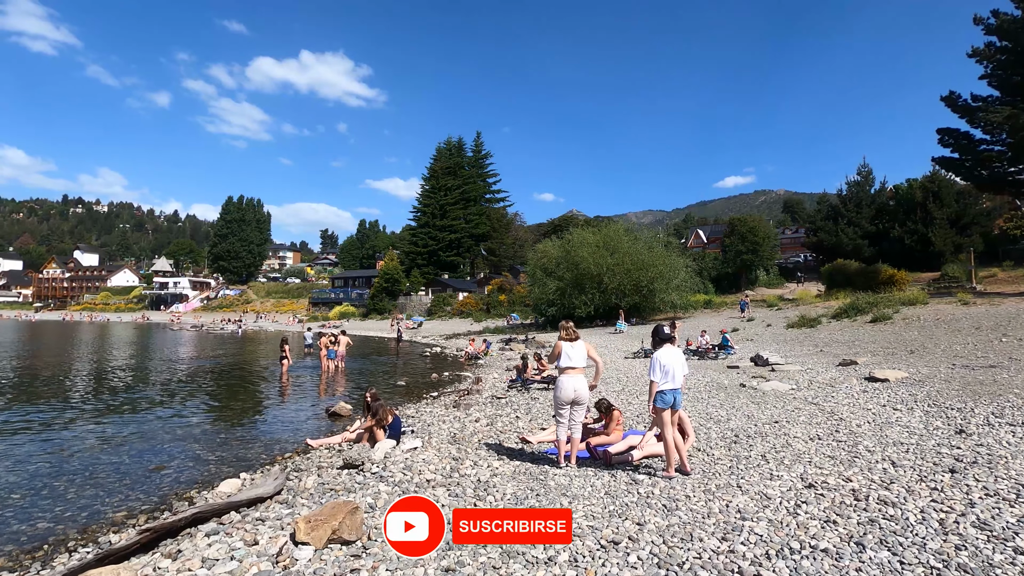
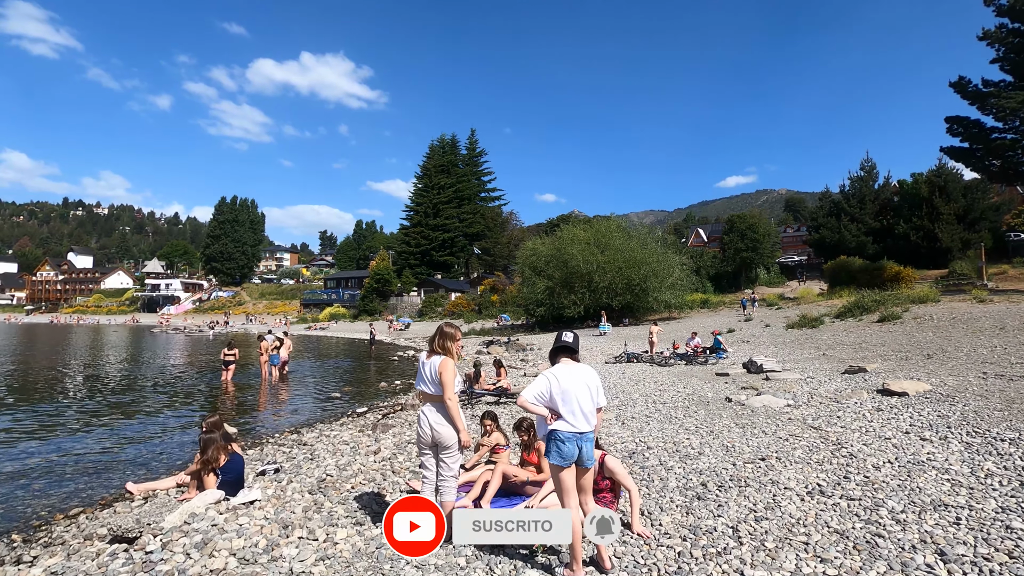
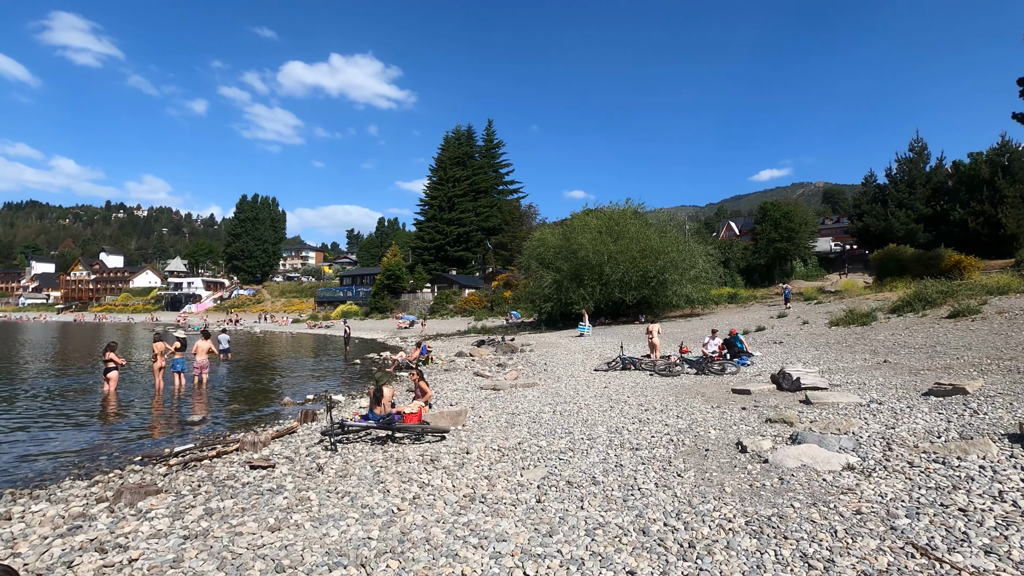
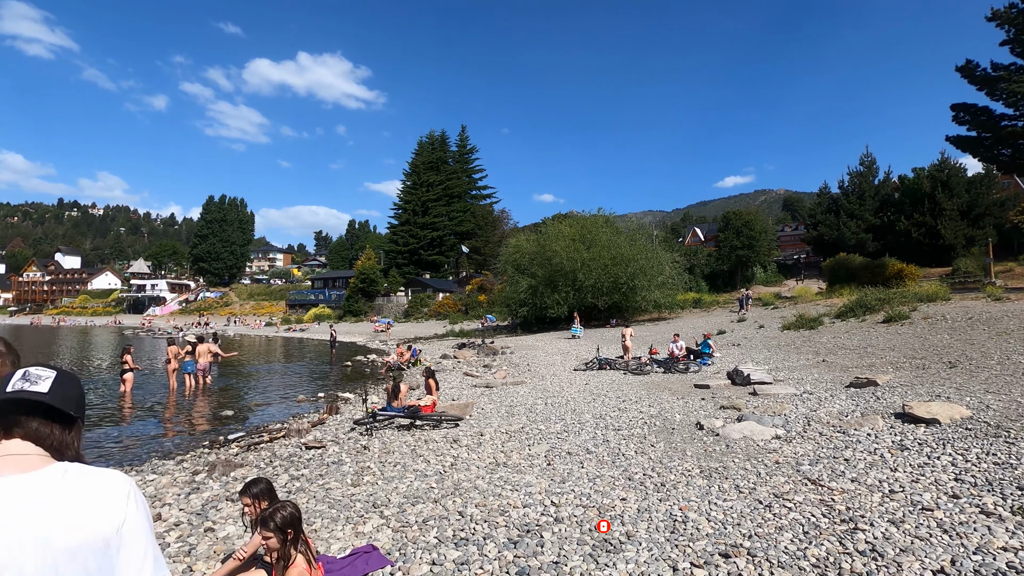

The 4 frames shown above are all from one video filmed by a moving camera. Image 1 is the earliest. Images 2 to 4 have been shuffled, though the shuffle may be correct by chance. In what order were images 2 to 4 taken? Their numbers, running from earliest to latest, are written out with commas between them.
2, 4, 3
